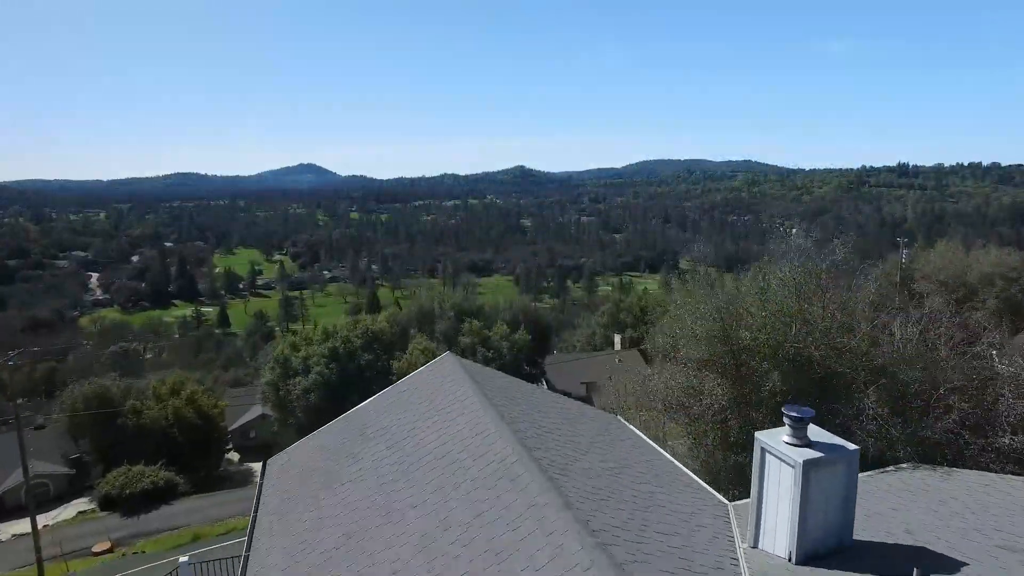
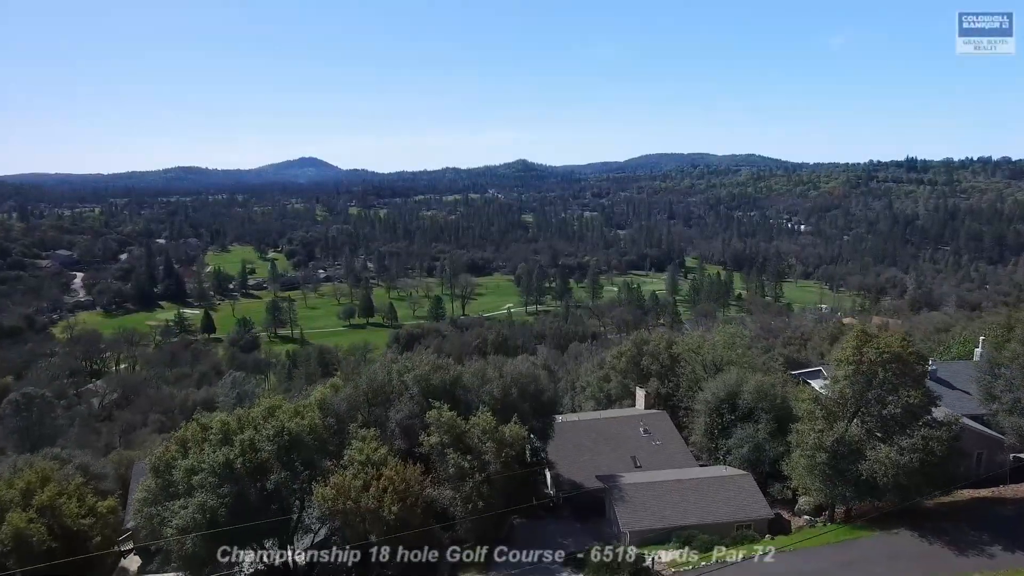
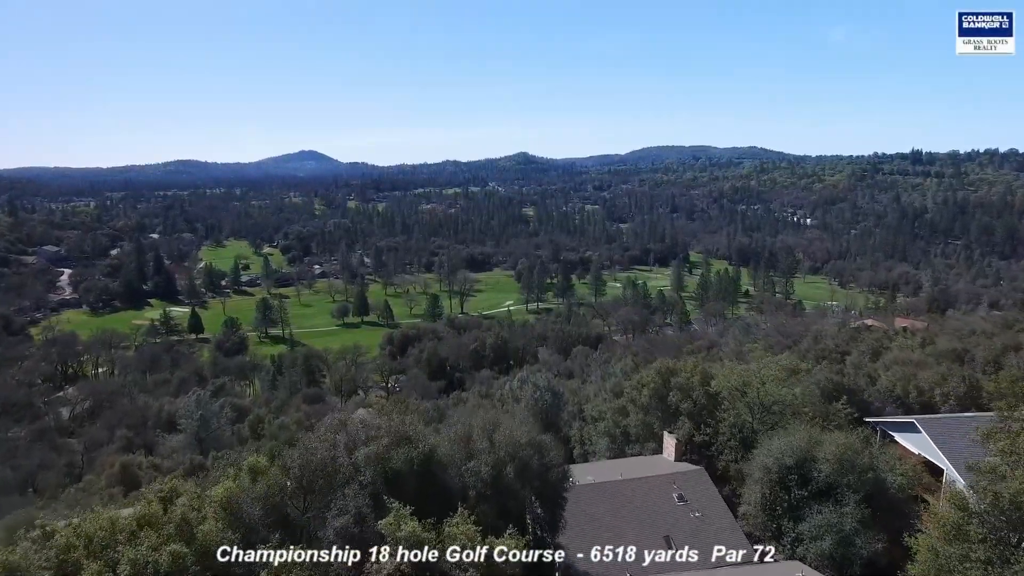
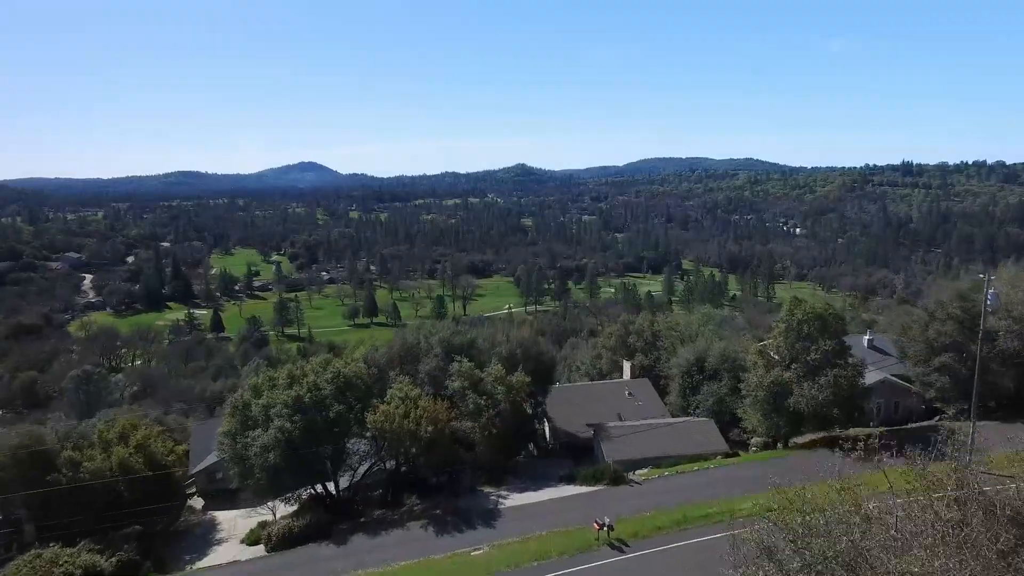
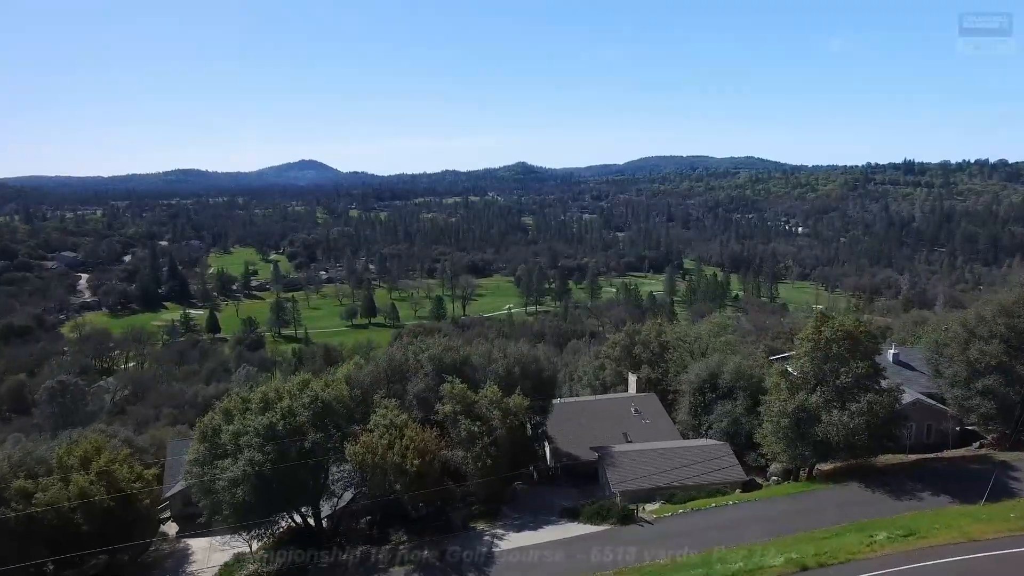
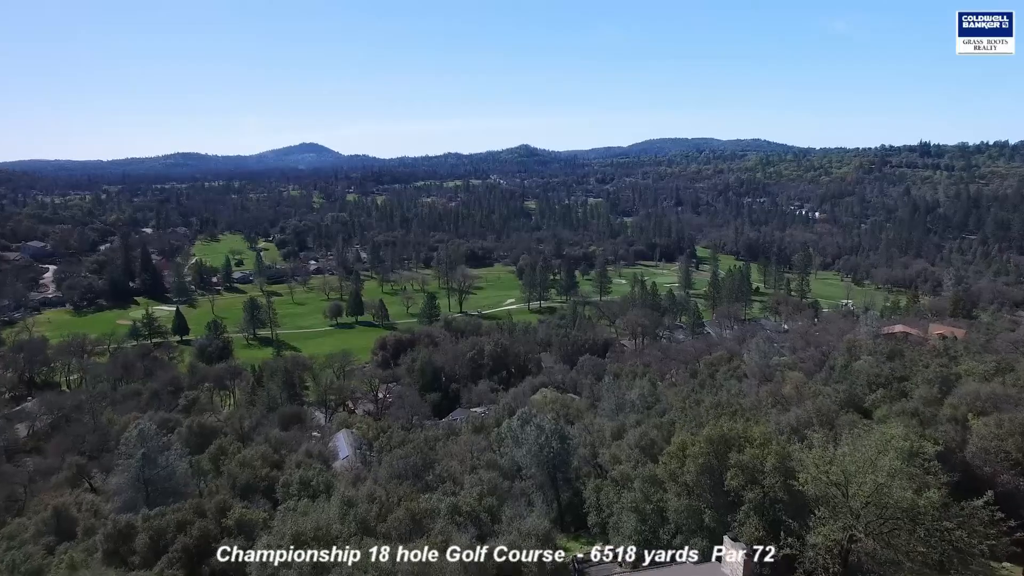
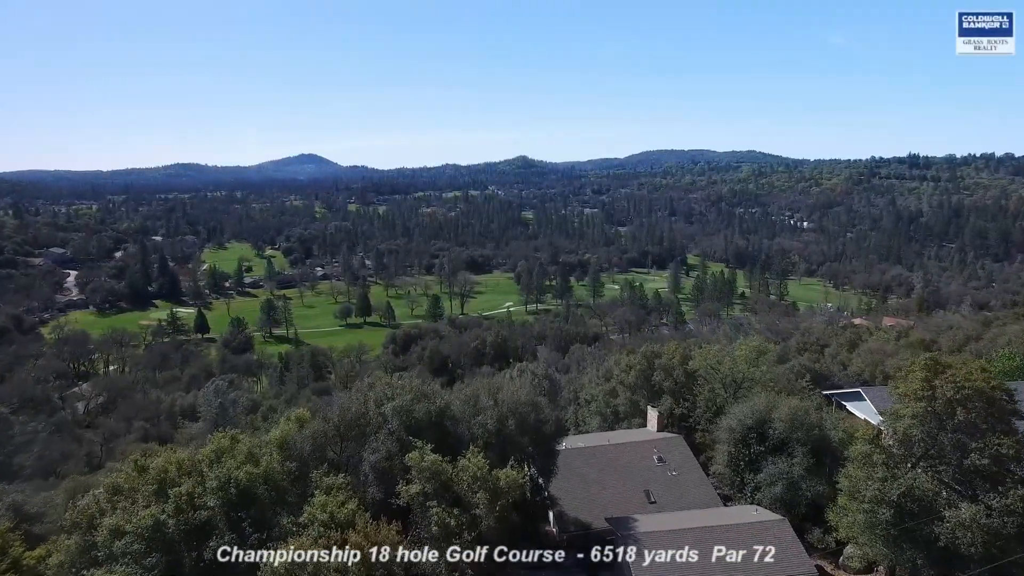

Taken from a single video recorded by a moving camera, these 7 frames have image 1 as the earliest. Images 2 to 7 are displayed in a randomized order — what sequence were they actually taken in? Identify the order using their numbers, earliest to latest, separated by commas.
4, 5, 2, 7, 3, 6
